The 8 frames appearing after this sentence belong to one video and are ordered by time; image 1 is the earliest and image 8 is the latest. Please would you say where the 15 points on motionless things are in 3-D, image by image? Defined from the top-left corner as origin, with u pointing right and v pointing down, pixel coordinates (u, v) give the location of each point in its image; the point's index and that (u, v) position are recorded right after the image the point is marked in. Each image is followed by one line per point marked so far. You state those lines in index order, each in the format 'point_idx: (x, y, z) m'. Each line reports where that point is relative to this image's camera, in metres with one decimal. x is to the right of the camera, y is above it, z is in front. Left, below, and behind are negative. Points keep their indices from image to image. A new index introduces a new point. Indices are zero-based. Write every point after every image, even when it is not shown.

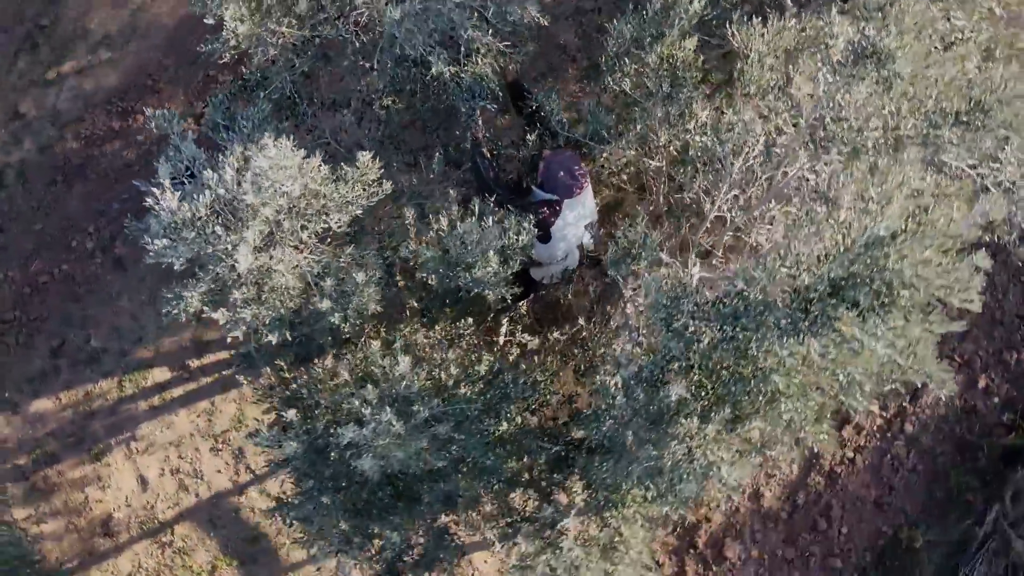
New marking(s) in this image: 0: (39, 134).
0: (-5.1, +1.7, +8.8) m
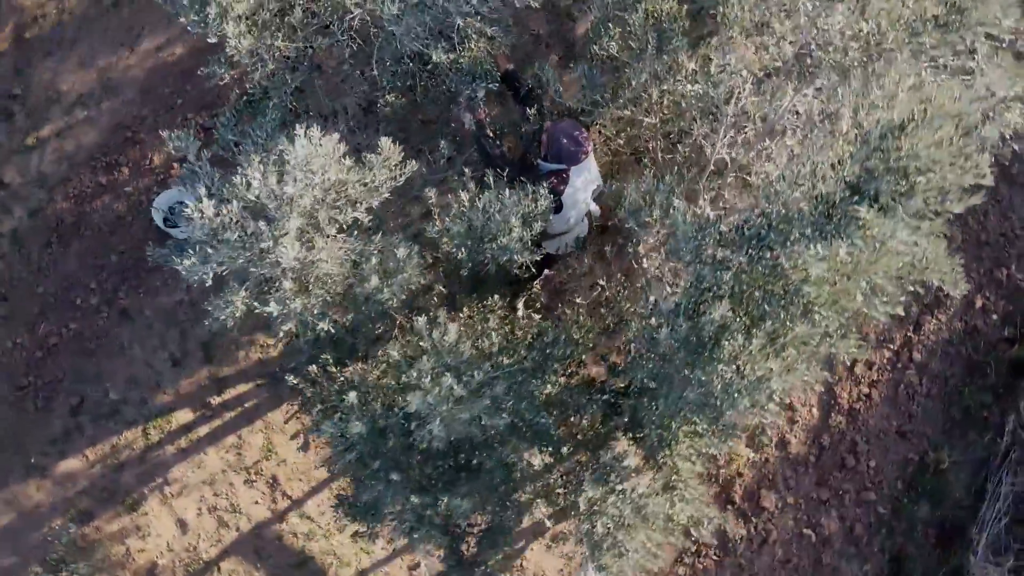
0: (-5.4, +1.0, +9.0) m
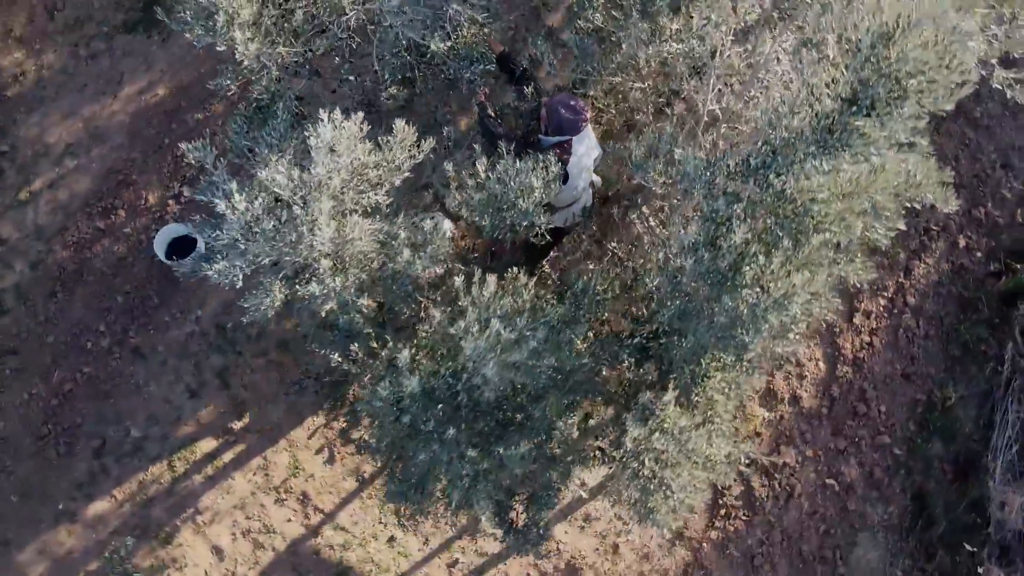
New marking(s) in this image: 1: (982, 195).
0: (-5.4, +0.4, +9.1) m
1: (+5.2, +1.0, +9.1) m
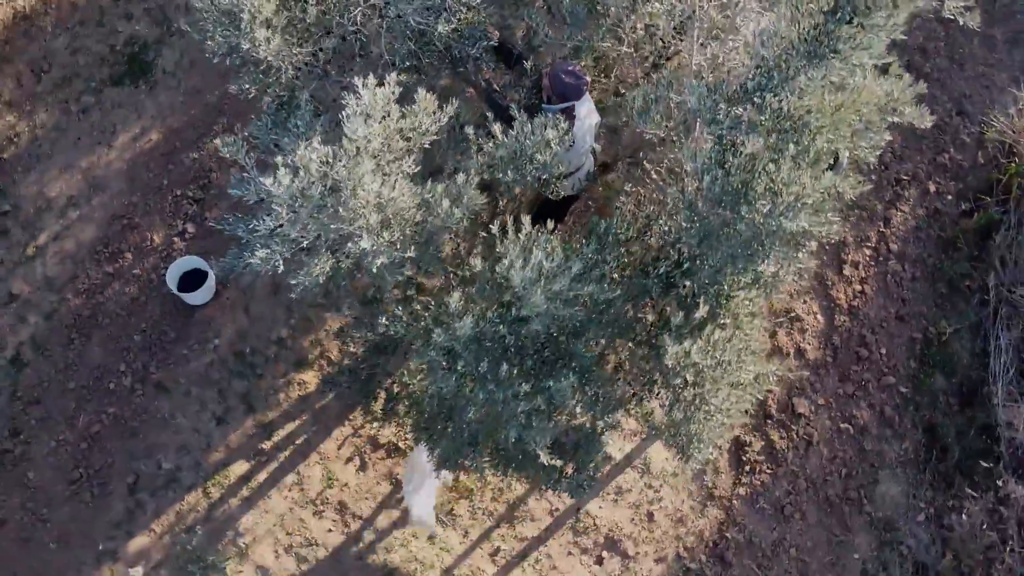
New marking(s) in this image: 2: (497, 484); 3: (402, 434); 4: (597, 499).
0: (-5.4, -0.2, +9.3) m
1: (+5.1, +1.7, +9.7) m
2: (-0.2, -2.1, +8.6) m
3: (-1.2, -1.6, +8.8) m
4: (+0.9, -2.2, +8.6) m
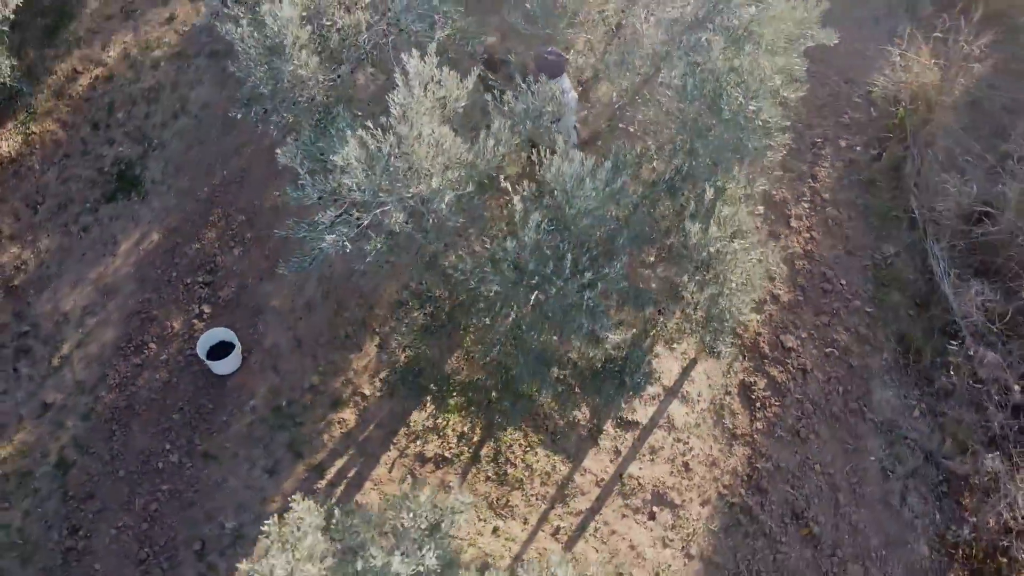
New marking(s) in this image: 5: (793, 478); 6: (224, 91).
0: (-5.2, -1.4, +9.7) m
1: (+4.6, +2.6, +11.4) m
2: (+0.3, -2.0, +9.3) m
3: (-0.8, -1.8, +9.4) m
4: (+1.4, -2.0, +9.3) m
5: (+3.2, -2.2, +9.4) m
6: (-4.1, +2.8, +11.6) m
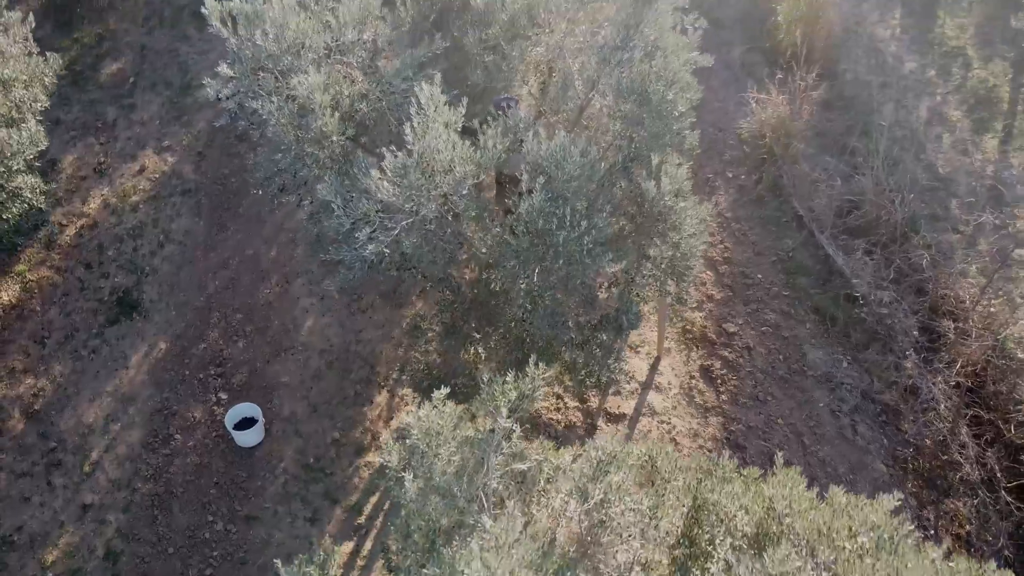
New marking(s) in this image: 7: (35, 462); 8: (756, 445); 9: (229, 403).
0: (-5.0, -2.7, +10.3) m
1: (+3.6, +2.4, +14.0) m
2: (+0.5, -2.3, +10.5) m
3: (-0.6, -2.3, +10.6) m
4: (+1.6, -2.0, +10.7) m
5: (+3.4, -1.9, +11.0) m
6: (-5.0, +1.1, +13.1) m
7: (-6.2, -2.3, +10.6) m
8: (+3.2, -2.1, +10.9) m
9: (-3.9, -1.6, +11.1) m
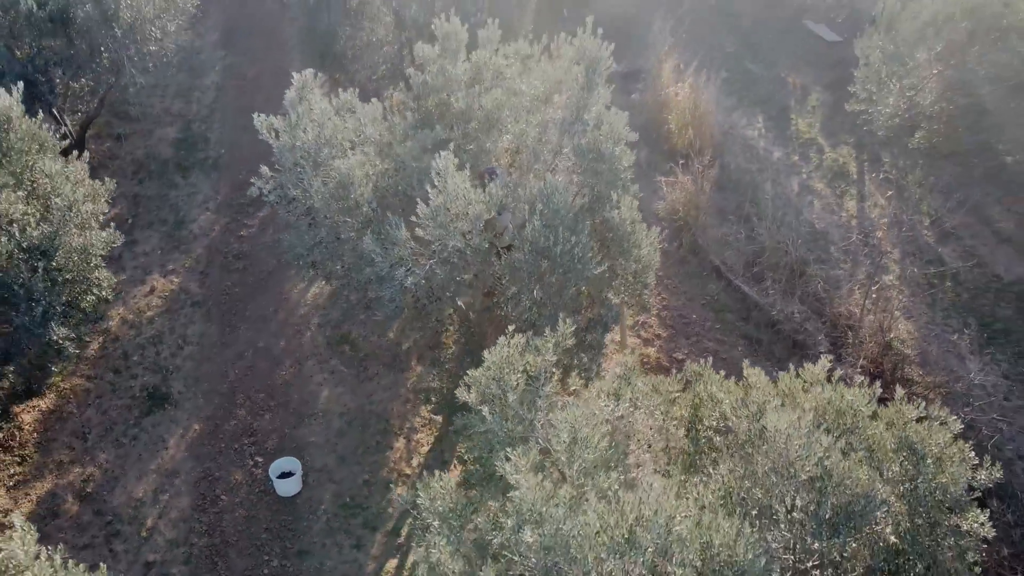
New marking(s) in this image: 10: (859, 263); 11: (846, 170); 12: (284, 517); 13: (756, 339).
0: (-4.7, -3.8, +11.4) m
1: (+2.8, +1.3, +17.1) m
2: (+0.7, -2.8, +12.4) m
3: (-0.5, -3.0, +12.3) m
4: (+1.6, -2.5, +12.8) m
5: (+3.4, -2.3, +13.3) m
6: (-5.4, -0.7, +14.9) m
7: (-6.0, -3.5, +11.7) m
8: (+3.3, -2.5, +13.1) m
9: (-3.8, -2.7, +12.6) m
10: (+6.8, +0.5, +16.0) m
11: (+7.5, +2.7, +18.3) m
12: (-3.3, -3.3, +11.9) m
13: (+4.5, -0.9, +14.9) m
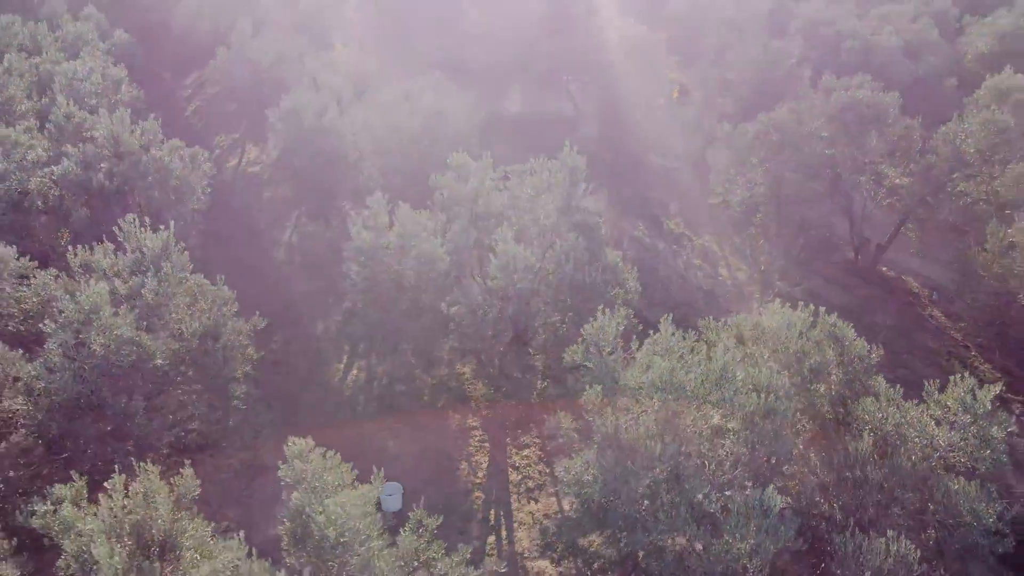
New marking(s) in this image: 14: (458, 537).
0: (-3.3, -4.9, +14.5) m
1: (+2.0, -0.4, +22.5) m
2: (+1.6, -3.6, +16.8) m
3: (+0.5, -3.9, +16.5) m
4: (+2.4, -3.3, +17.5) m
5: (+3.9, -3.0, +18.4) m
6: (-5.2, -2.8, +18.3) m
7: (-4.7, -4.9, +14.6) m
8: (+3.9, -3.1, +18.2) m
9: (-2.9, -4.1, +16.1) m
10: (+6.3, -0.5, +22.2) m
11: (+6.2, +1.2, +25.0) m
12: (-2.1, -4.4, +15.4) m
13: (+4.5, -1.9, +20.4) m
14: (-1.0, -4.7, +15.1) m
